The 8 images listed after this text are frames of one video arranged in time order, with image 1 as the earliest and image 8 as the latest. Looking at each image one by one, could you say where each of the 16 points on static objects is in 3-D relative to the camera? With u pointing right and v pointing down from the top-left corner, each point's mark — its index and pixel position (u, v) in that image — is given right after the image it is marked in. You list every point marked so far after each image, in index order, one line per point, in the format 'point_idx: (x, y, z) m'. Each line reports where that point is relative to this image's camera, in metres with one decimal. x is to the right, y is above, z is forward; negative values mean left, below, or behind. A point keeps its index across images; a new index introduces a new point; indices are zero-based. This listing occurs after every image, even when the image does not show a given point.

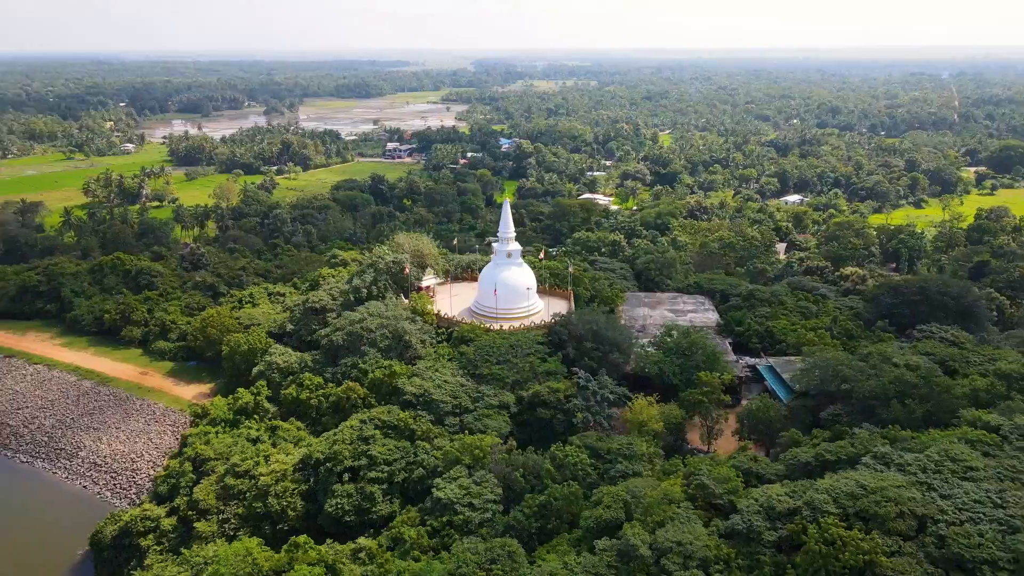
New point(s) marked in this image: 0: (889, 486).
0: (+7.7, -4.1, +14.9) m
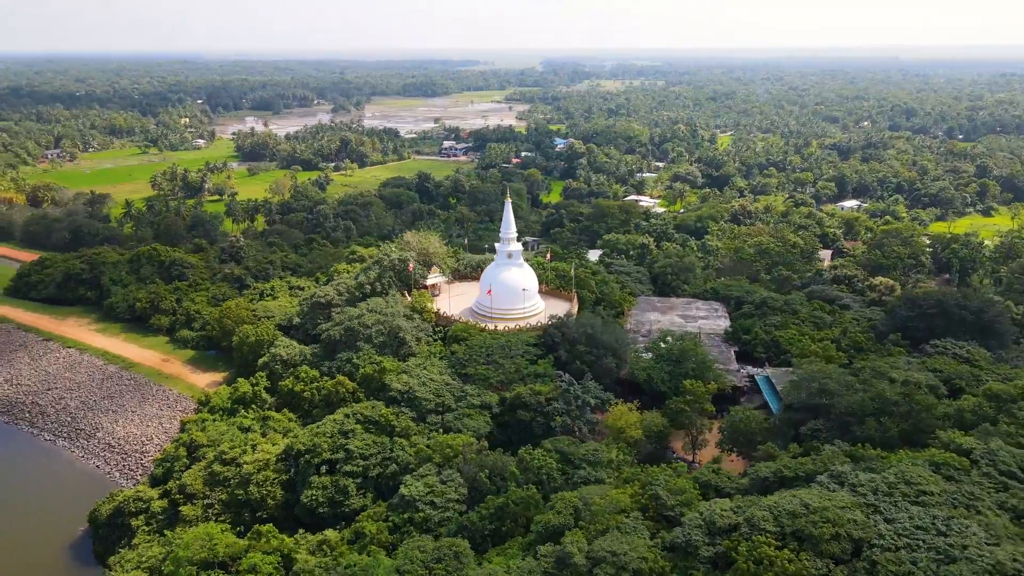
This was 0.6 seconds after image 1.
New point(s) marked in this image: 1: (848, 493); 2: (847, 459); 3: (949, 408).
0: (+6.3, -4.3, +14.2) m
1: (+6.9, -4.2, +15.0) m
2: (+7.8, -4.1, +17.0) m
3: (+11.1, -3.0, +18.4) m
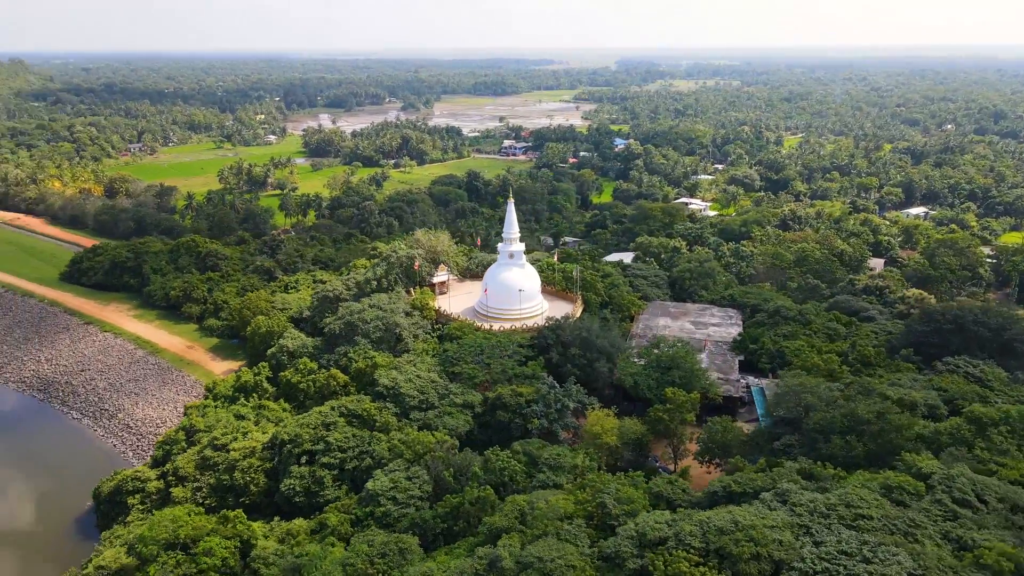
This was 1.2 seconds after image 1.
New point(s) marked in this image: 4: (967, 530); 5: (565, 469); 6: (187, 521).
0: (+4.7, -4.5, +13.7) m
1: (+5.3, -4.4, +14.4) m
2: (+6.5, -4.3, +16.3) m
3: (+10.0, -3.4, +17.4) m
4: (+8.4, -4.5, +13.4) m
5: (+1.4, -4.9, +19.8) m
6: (-8.8, -6.3, +19.5) m
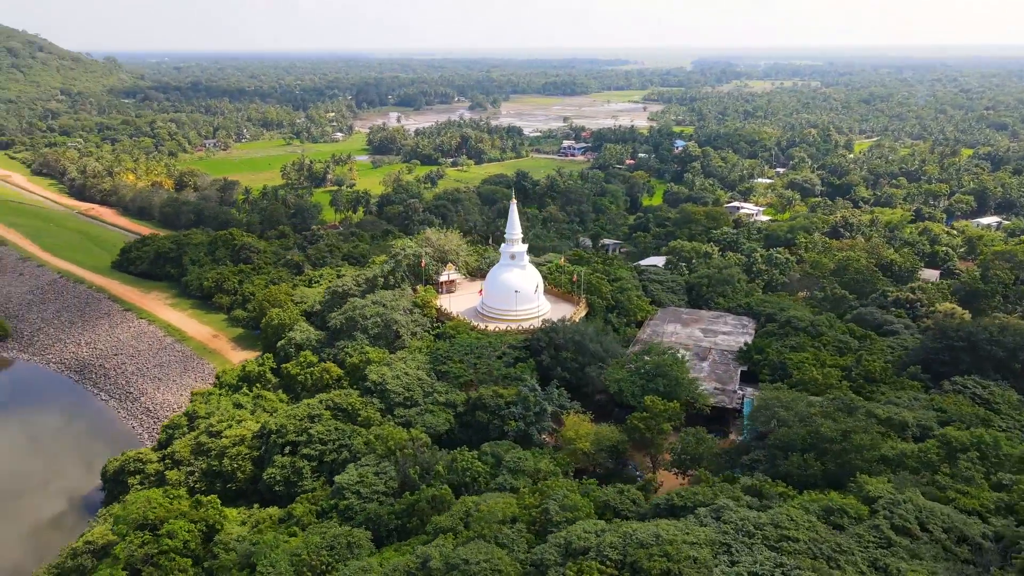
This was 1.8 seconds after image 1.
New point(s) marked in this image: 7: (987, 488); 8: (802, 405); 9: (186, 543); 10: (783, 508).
0: (+3.1, -4.7, +13.3) m
1: (+3.8, -4.6, +13.9) m
2: (+5.1, -4.5, +15.8) m
3: (+8.7, -3.7, +16.6) m
4: (+6.7, -4.7, +12.6) m
5: (+0.4, -5.0, +19.7) m
6: (-9.9, -6.0, +20.3) m
7: (+9.8, -4.1, +15.0) m
8: (+7.9, -3.3, +19.9) m
9: (-8.5, -6.6, +18.8) m
10: (+5.4, -4.4, +14.5) m
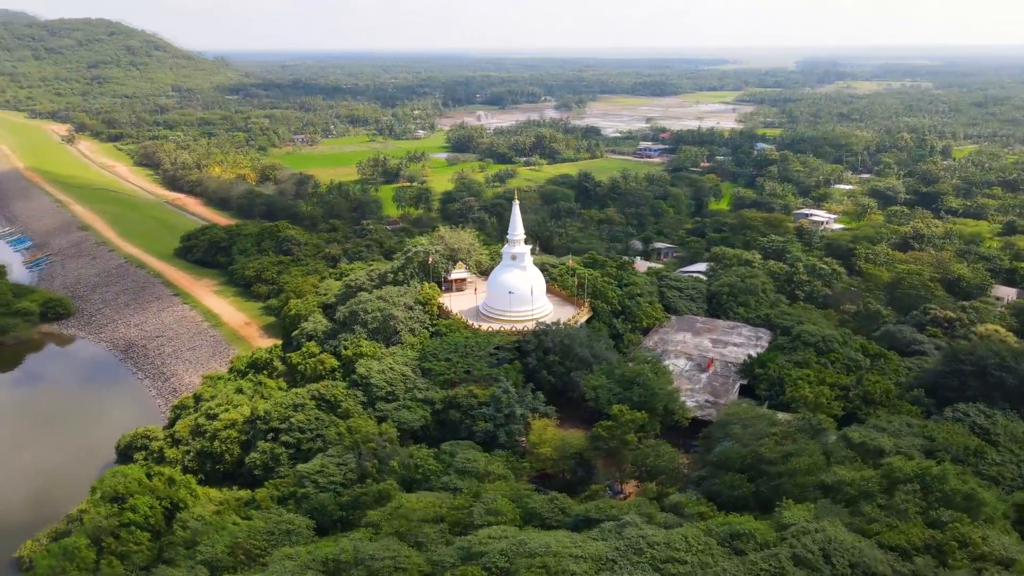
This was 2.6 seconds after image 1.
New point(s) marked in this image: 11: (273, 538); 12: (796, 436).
0: (+0.9, -4.8, +13.1) m
1: (+1.7, -4.8, +13.6) m
2: (+3.2, -4.8, +15.2) m
3: (+6.9, -4.1, +15.6) m
4: (+4.5, -5.0, +11.9) m
5: (-1.0, -5.0, +19.6) m
6: (-11.2, -5.7, +21.5) m
7: (+7.8, -4.5, +13.9) m
8: (+6.6, -3.6, +19.0) m
9: (-10.0, -6.3, +19.8) m
10: (+3.4, -4.6, +13.9) m
11: (-5.9, -6.2, +18.0) m
12: (+7.3, -3.8, +18.6) m
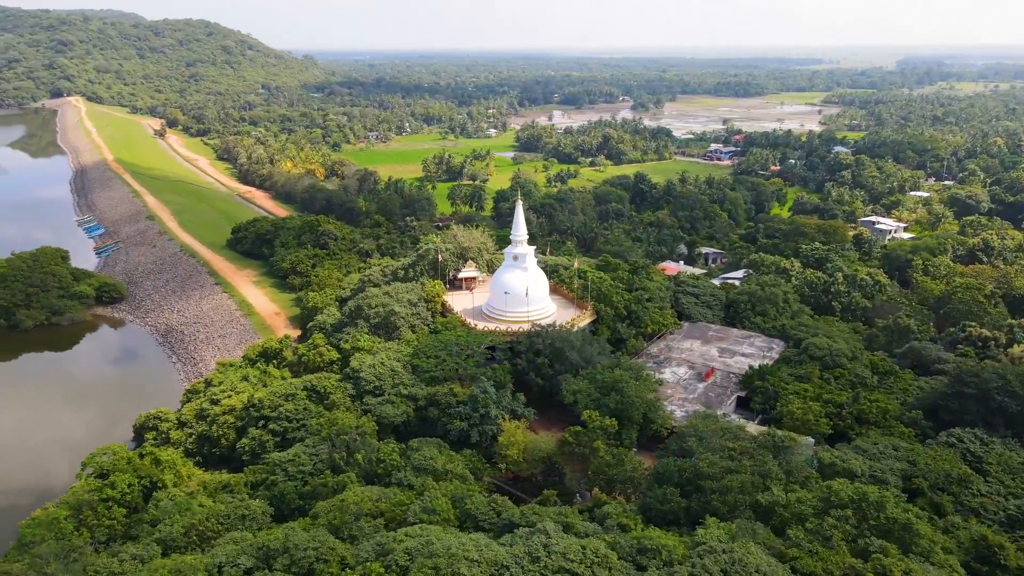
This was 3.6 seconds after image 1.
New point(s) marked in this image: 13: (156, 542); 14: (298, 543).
0: (-0.9, -4.8, +13.0) m
1: (-0.1, -4.8, +13.4) m
2: (+1.6, -4.9, +14.9) m
3: (+5.3, -4.3, +14.9) m
4: (+2.5, -5.2, +11.5) m
5: (-2.2, -5.0, +19.8) m
6: (-12.1, -5.3, +22.7) m
7: (+6.1, -4.8, +13.1) m
8: (+5.4, -3.8, +18.4) m
9: (-11.1, -6.0, +20.9) m
10: (+1.7, -4.8, +13.6) m
11: (-7.3, -6.0, +18.6) m
12: (+6.0, -4.0, +17.9) m
13: (-8.9, -6.3, +18.0) m
14: (-4.6, -5.5, +15.5) m
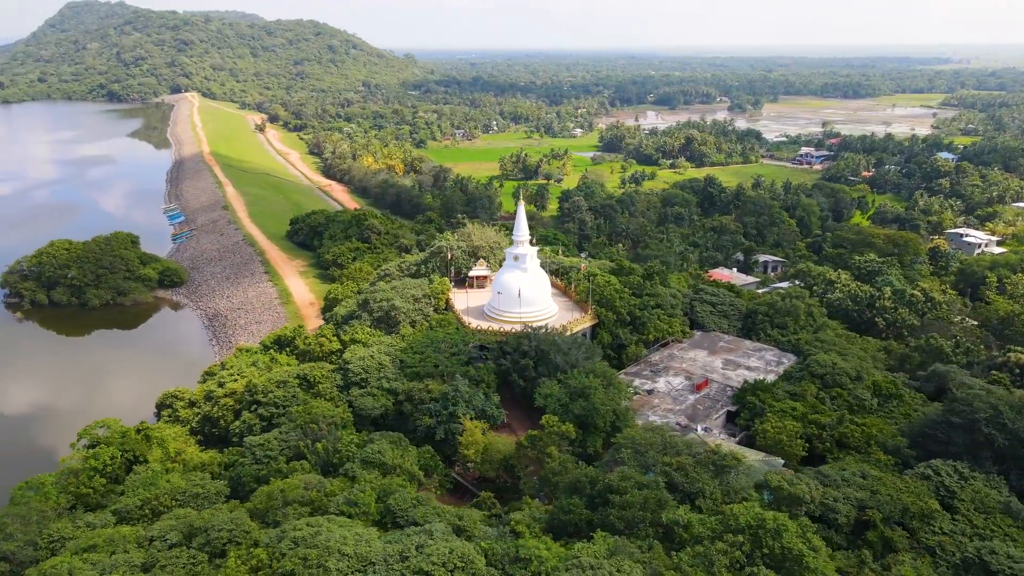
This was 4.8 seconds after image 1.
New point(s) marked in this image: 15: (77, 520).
0: (-3.2, -4.8, +13.2) m
1: (-2.4, -4.8, +13.5) m
2: (-0.5, -4.9, +14.8) m
3: (+3.2, -4.5, +14.3) m
4: (0.0, -5.3, +11.3) m
5: (-3.6, -4.9, +20.1) m
6: (-13.1, -4.8, +24.2) m
7: (+3.7, -5.0, +12.4) m
8: (+3.7, -4.0, +17.8) m
9: (-12.4, -5.5, +22.3) m
10: (-0.6, -4.8, +13.5) m
11: (-8.9, -5.7, +19.6) m
12: (+4.3, -4.3, +17.2) m
13: (-10.6, -5.9, +19.1) m
14: (-6.6, -5.2, +16.2) m
15: (-11.3, -6.1, +18.8) m
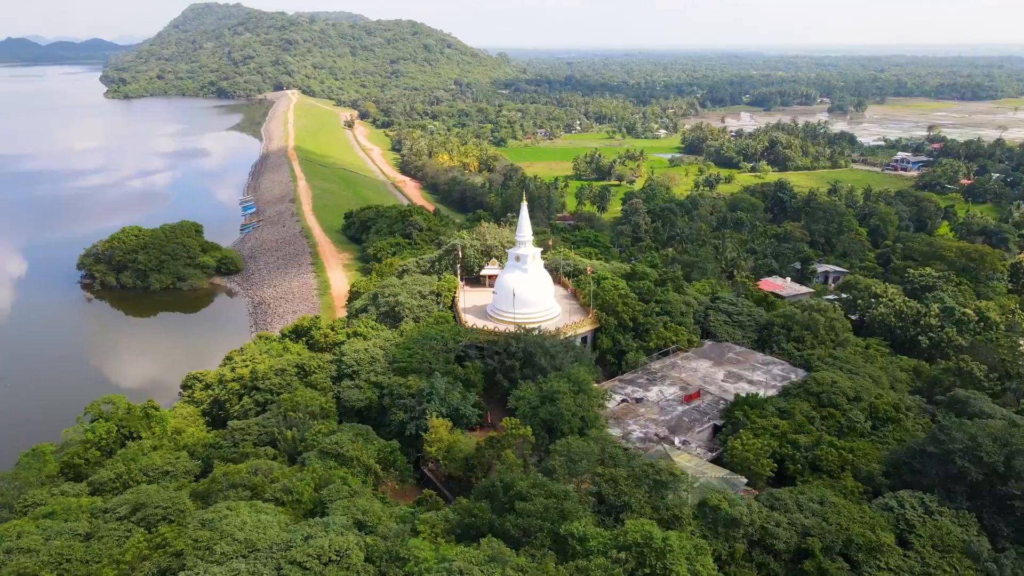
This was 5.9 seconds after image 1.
0: (-5.3, -4.7, +13.7) m
1: (-4.4, -4.7, +13.9) m
2: (-2.4, -4.9, +15.0) m
3: (+1.2, -4.7, +14.0) m
4: (-2.4, -5.2, +11.4) m
5: (-4.9, -4.8, +20.6) m
6: (-13.8, -4.3, +25.8) m
7: (+1.4, -5.2, +12.1) m
8: (+2.1, -4.2, +17.4) m
9: (-13.4, -5.0, +23.8) m
10: (-2.7, -4.8, +13.7) m
11: (-10.2, -5.3, +20.7) m
12: (+2.6, -4.4, +16.7) m
13: (-11.9, -5.5, +20.5) m
14: (-8.3, -5.0, +17.0) m
15: (-12.8, -5.6, +20.3) m
